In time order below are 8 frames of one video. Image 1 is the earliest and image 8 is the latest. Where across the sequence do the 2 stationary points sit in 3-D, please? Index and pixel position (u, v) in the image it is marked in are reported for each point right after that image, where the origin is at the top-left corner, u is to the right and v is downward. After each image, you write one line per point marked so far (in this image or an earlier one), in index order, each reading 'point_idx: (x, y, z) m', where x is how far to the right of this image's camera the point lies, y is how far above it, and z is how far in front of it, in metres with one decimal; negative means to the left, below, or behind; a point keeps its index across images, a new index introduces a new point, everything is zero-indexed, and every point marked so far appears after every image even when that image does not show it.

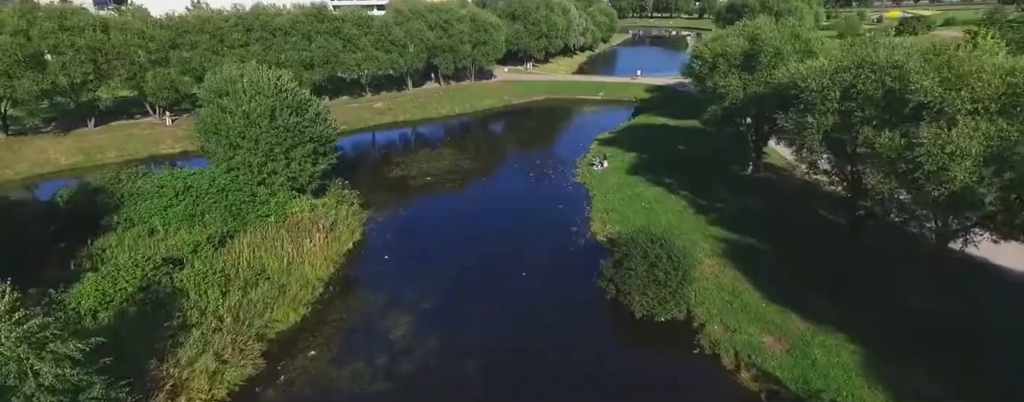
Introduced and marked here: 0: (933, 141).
0: (+13.8, +2.0, +18.0) m
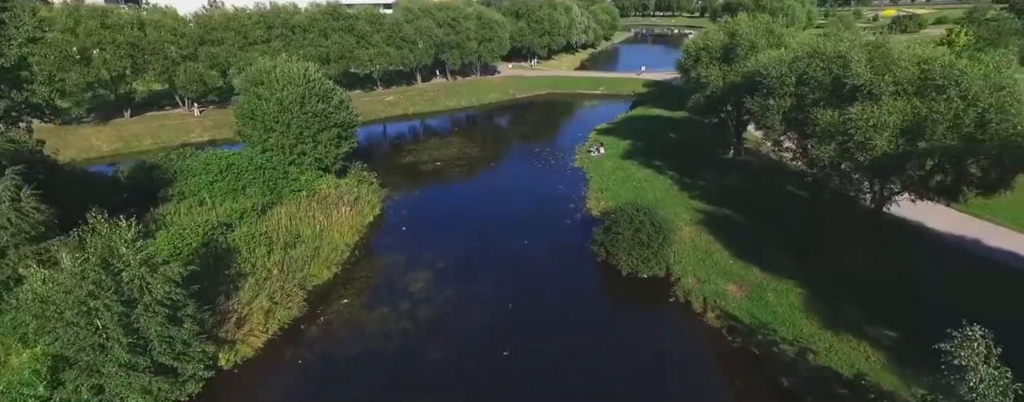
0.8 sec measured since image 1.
0: (+13.9, +3.4, +21.9) m
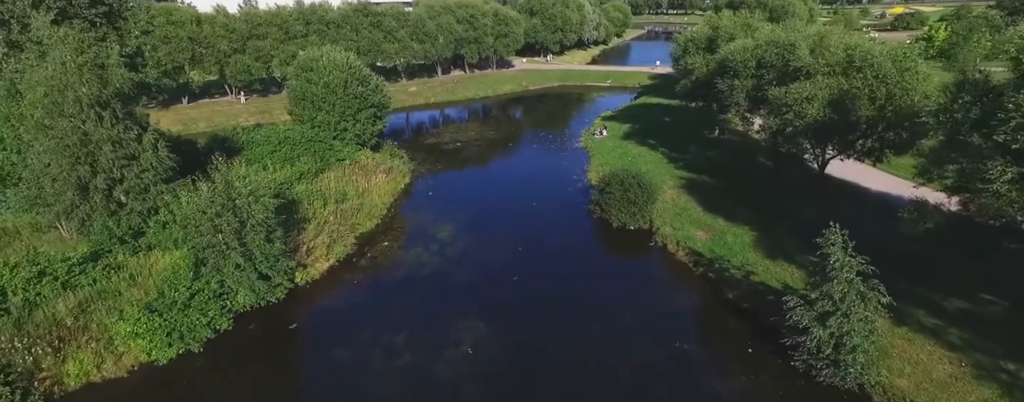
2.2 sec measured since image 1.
0: (+14.4, +5.5, +27.6) m
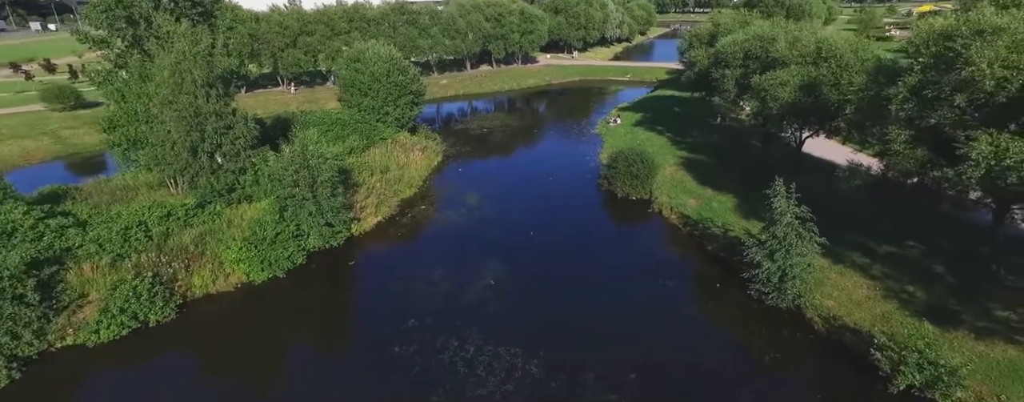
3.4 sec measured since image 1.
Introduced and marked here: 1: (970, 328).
0: (+15.5, +7.2, +32.6) m
1: (+16.5, -4.6, +19.9) m
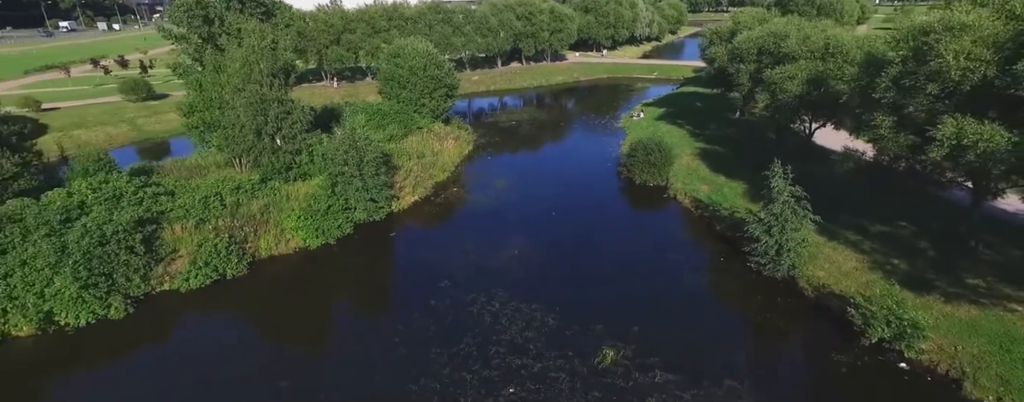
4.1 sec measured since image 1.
0: (+17.2, +8.1, +35.0) m
1: (+17.3, -3.7, +22.2) m
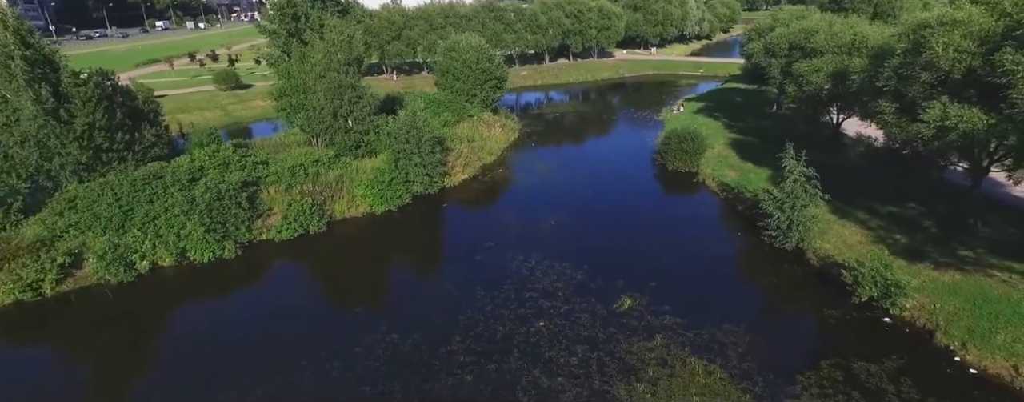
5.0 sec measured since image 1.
0: (+20.2, +9.1, +37.4) m
1: (+18.8, -2.8, +24.7) m
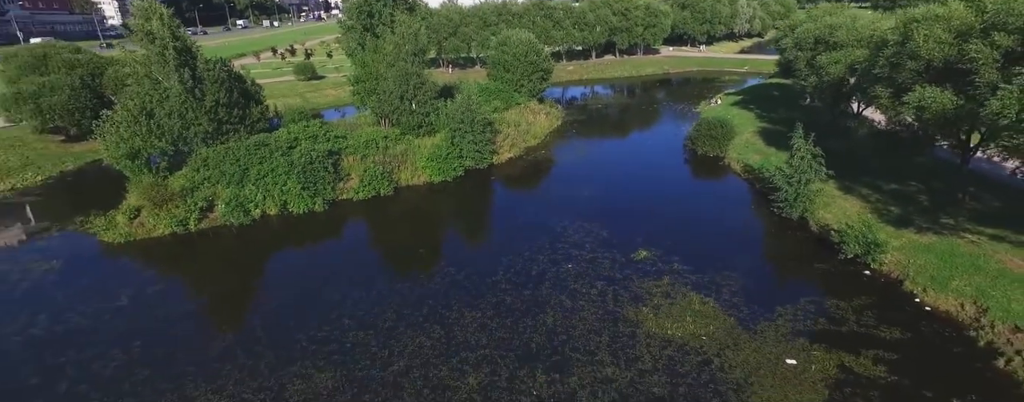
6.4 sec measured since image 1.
0: (+23.4, +10.5, +40.7) m
1: (+20.7, -1.4, +28.2) m
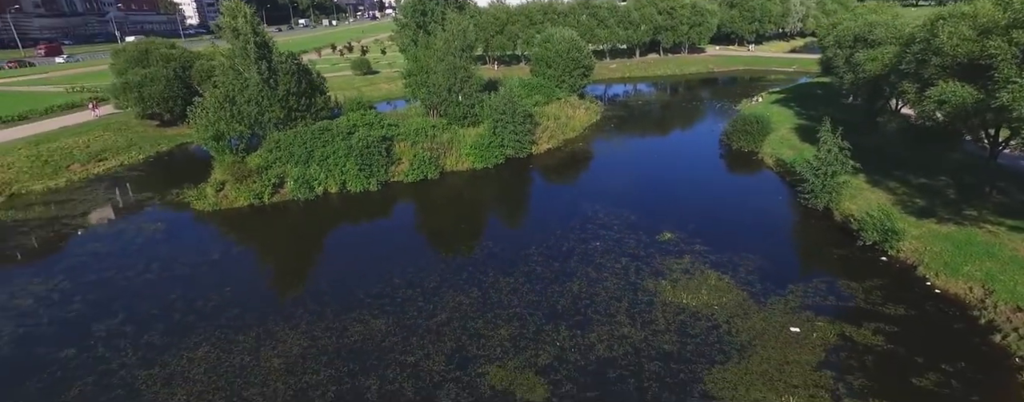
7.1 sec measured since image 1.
0: (+26.5, +10.8, +41.4) m
1: (+22.5, -0.9, +29.2) m
